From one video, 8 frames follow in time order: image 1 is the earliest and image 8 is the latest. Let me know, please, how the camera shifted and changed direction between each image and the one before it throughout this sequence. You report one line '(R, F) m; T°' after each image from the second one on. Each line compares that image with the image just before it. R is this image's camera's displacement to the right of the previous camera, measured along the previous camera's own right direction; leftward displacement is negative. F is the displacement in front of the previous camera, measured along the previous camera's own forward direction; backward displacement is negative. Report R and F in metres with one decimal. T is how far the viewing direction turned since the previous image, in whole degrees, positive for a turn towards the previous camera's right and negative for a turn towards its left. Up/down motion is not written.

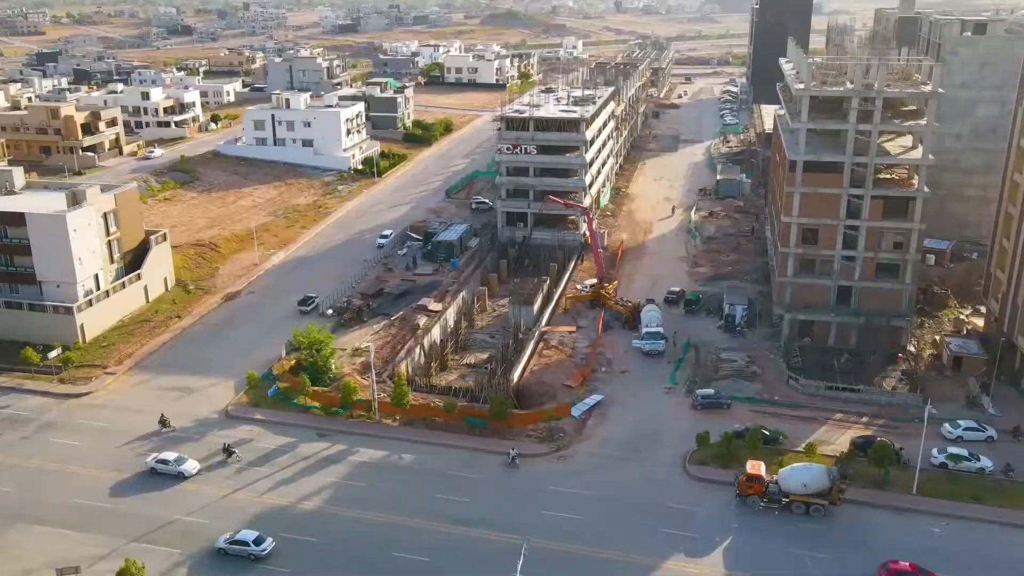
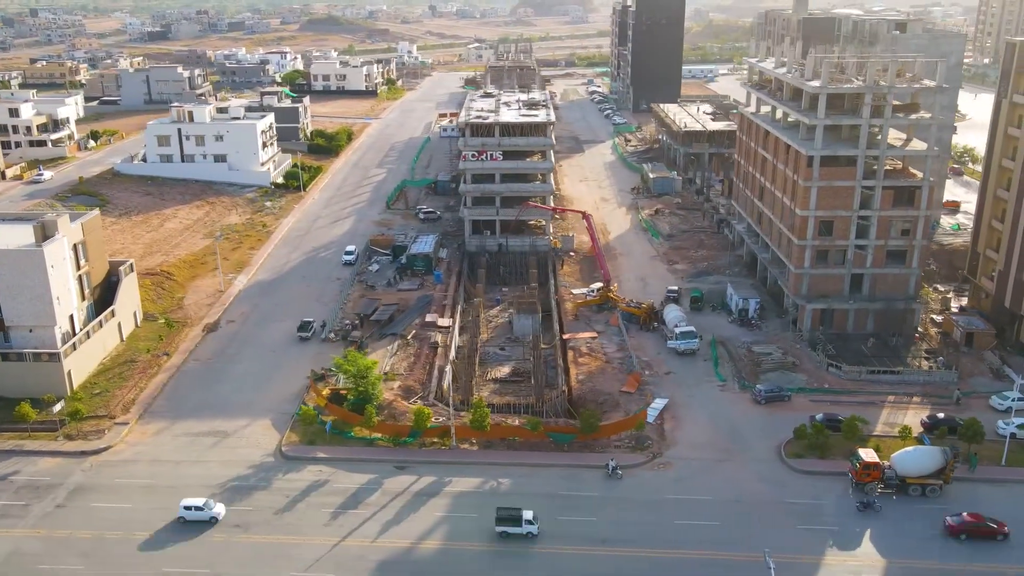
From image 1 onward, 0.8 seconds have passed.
(-13.5, +2.9) m; +11°
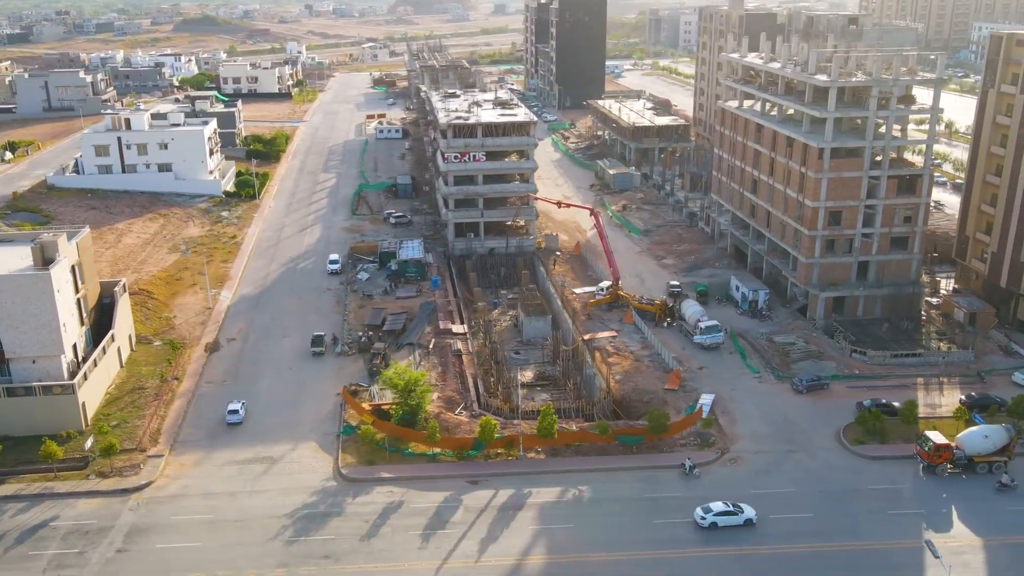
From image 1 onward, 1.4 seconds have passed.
(-9.2, +1.6) m; +7°
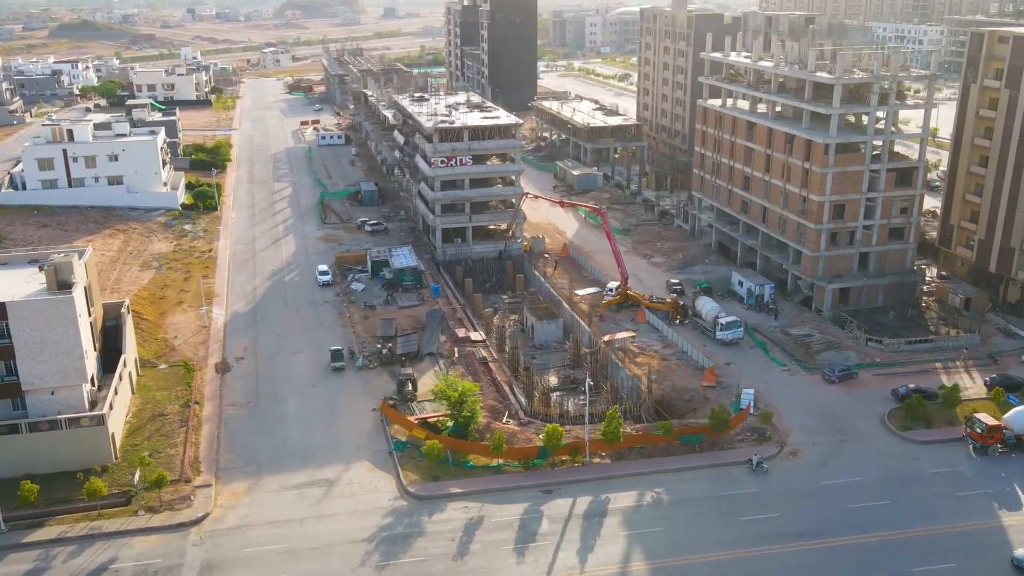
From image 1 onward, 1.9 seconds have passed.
(-8.4, +1.4) m; +7°
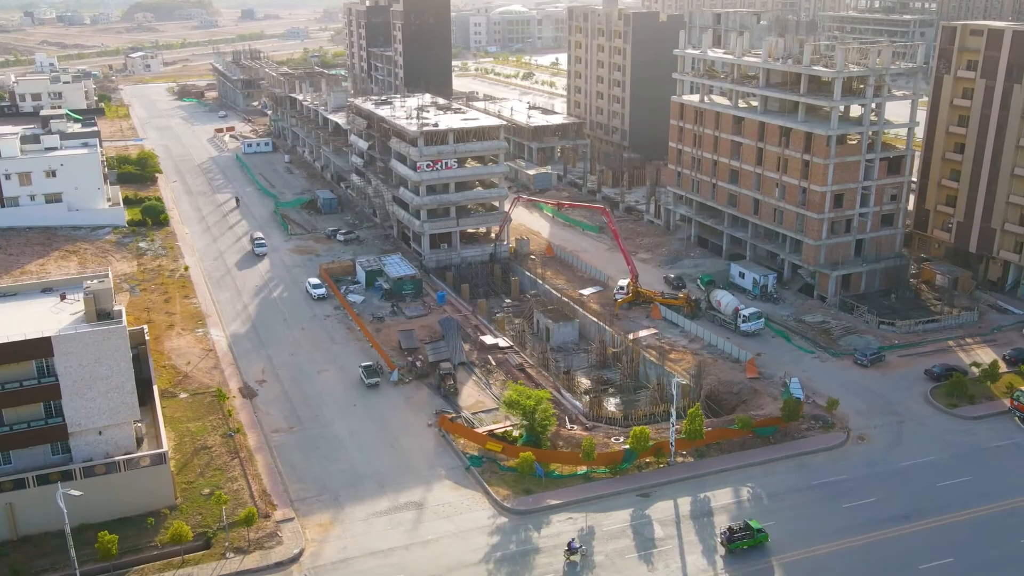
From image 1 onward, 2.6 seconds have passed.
(-10.5, +1.9) m; +8°
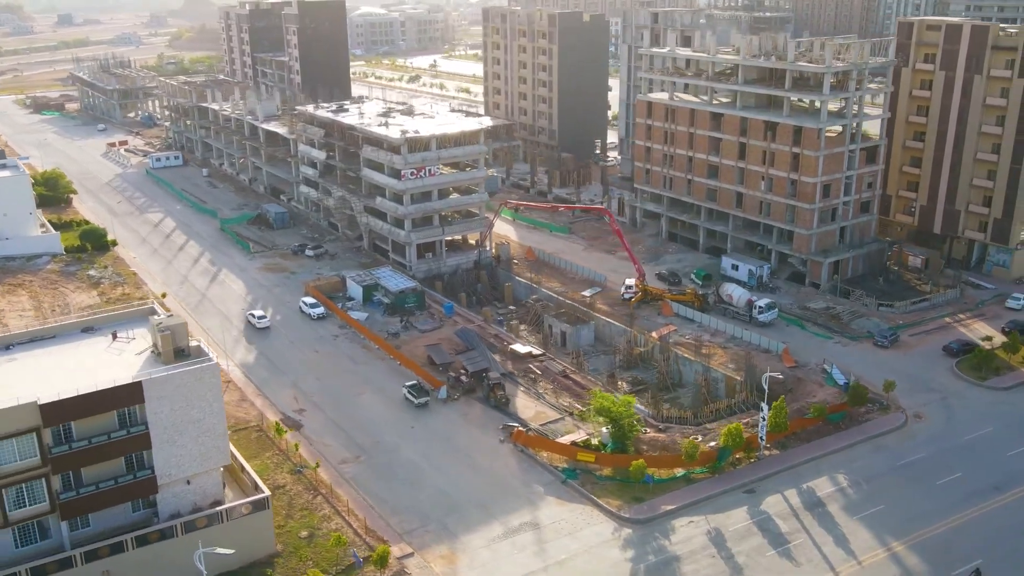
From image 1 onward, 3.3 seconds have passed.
(-11.9, +2.2) m; +10°
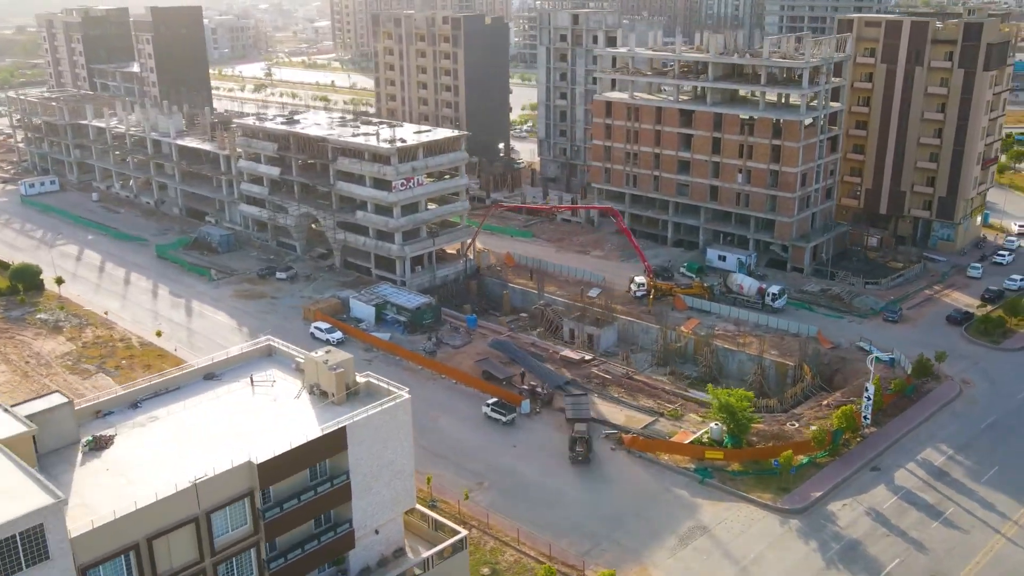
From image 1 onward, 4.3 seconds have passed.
(-16.0, +3.3) m; +13°
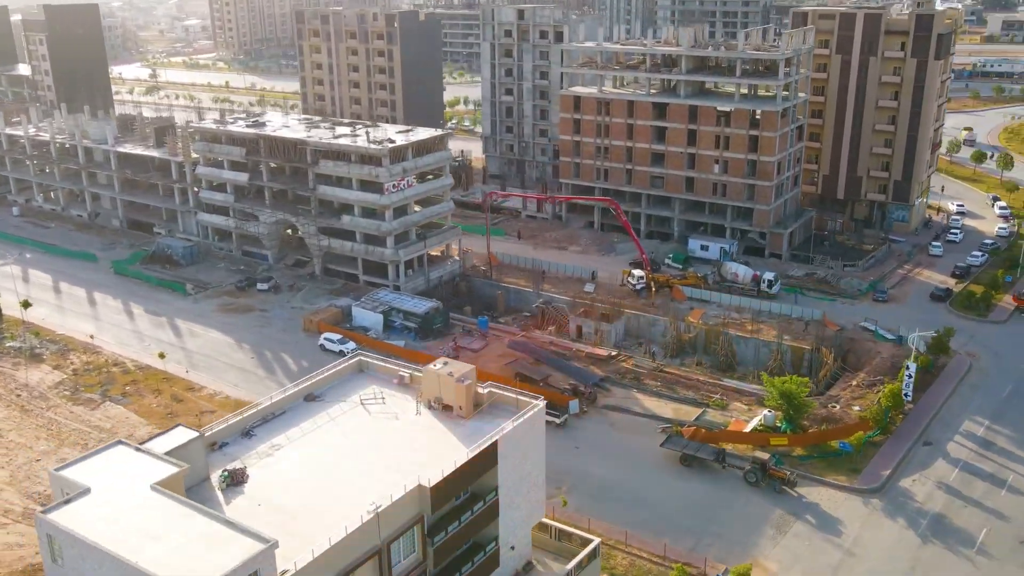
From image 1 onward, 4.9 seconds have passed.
(-9.7, +1.8) m; +8°
